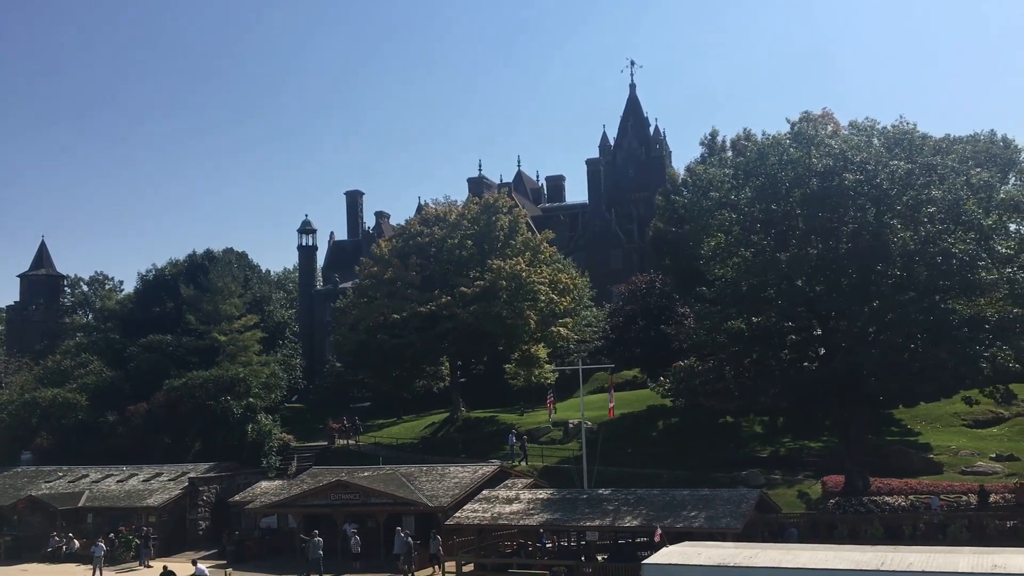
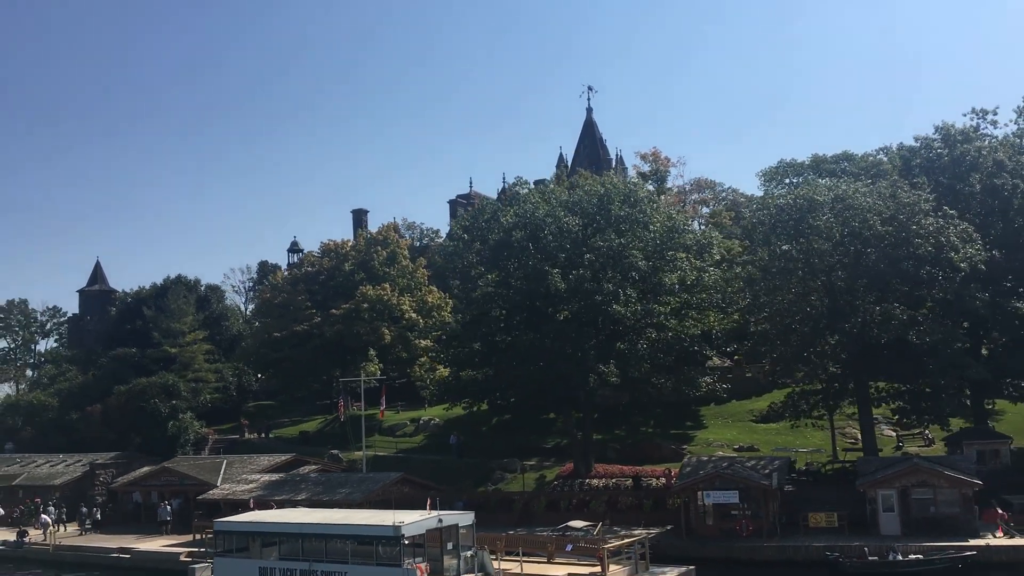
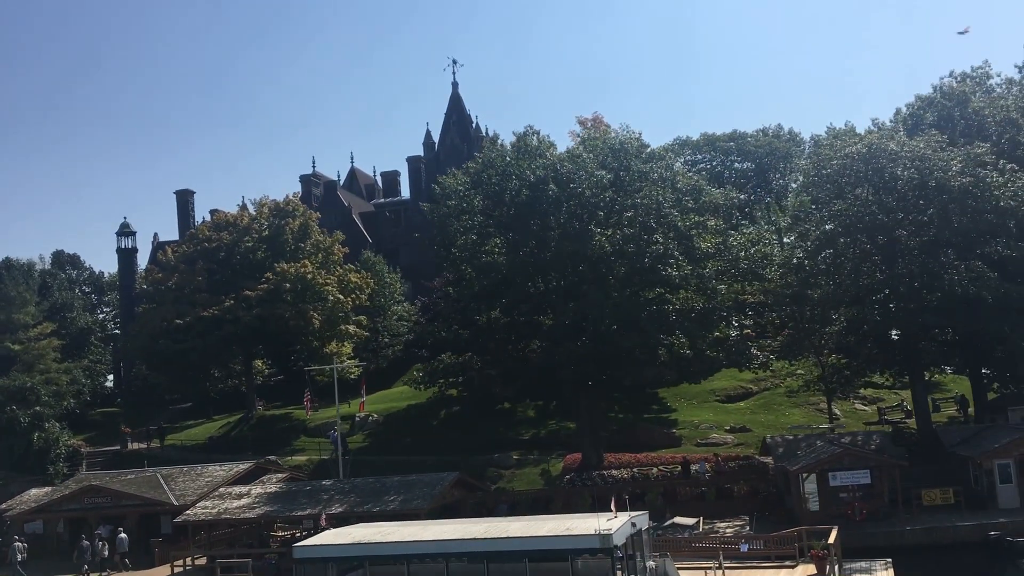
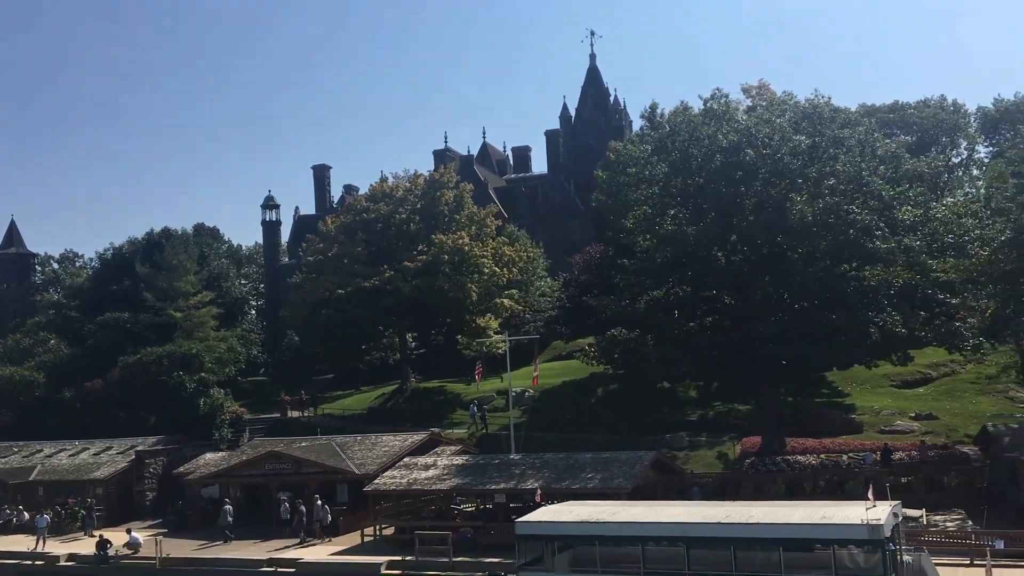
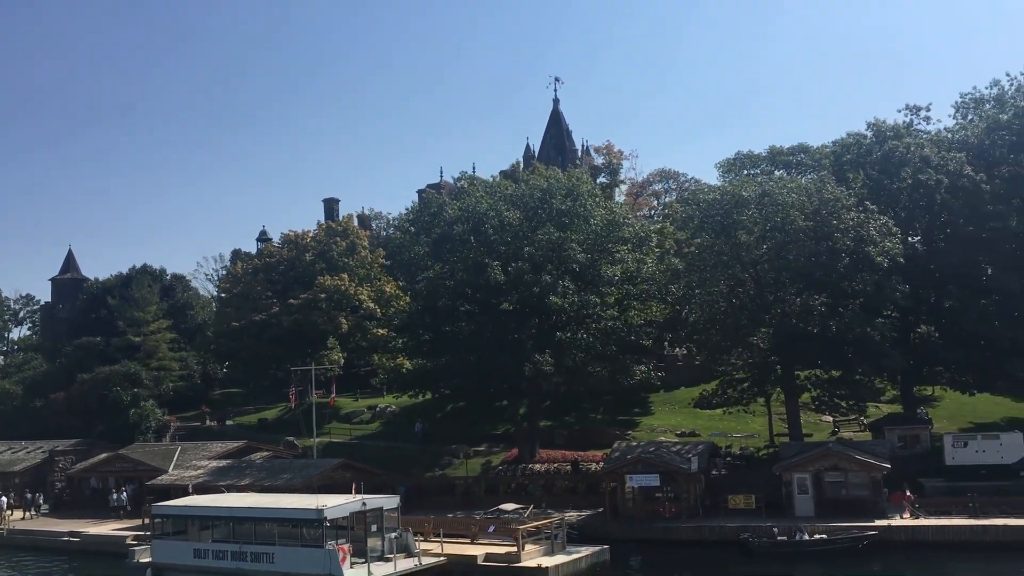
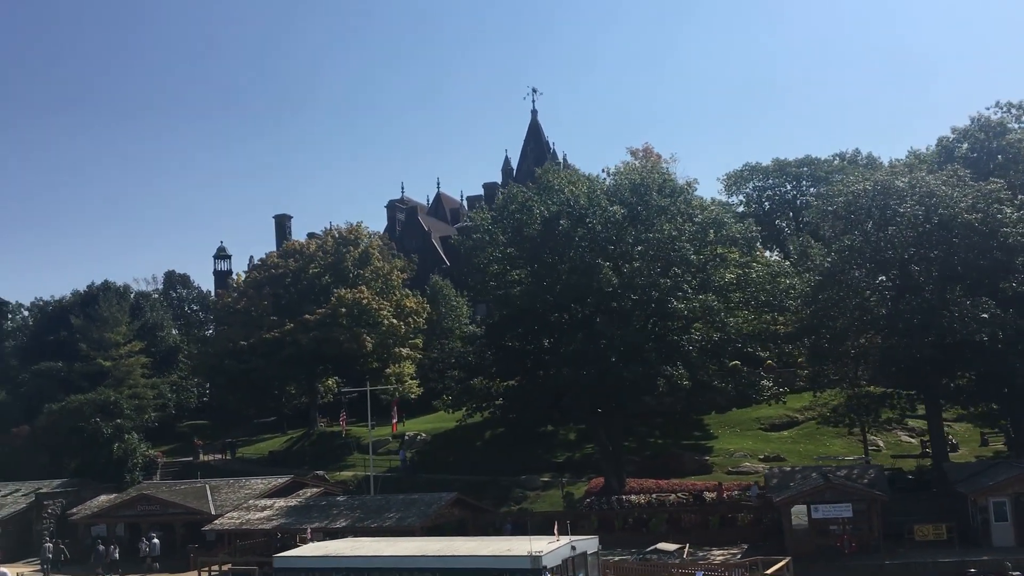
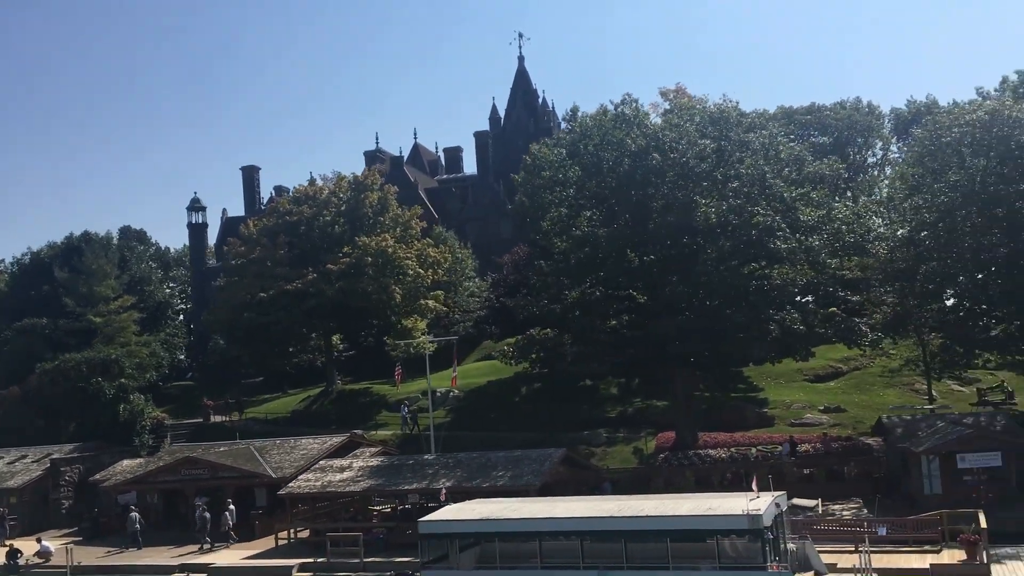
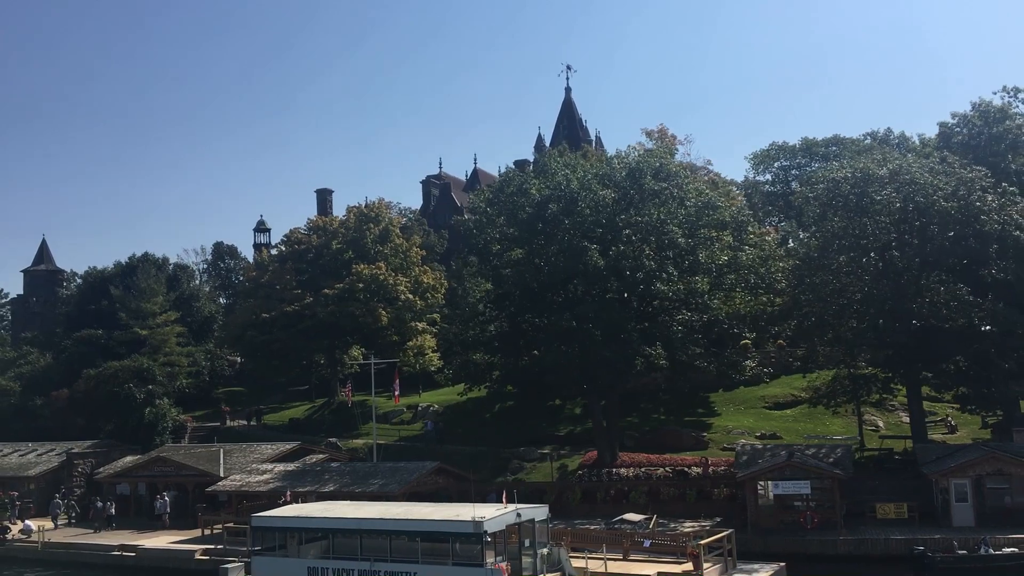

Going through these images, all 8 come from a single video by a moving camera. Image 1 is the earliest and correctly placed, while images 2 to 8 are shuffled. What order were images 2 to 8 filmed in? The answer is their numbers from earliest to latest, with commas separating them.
4, 7, 3, 6, 8, 2, 5
